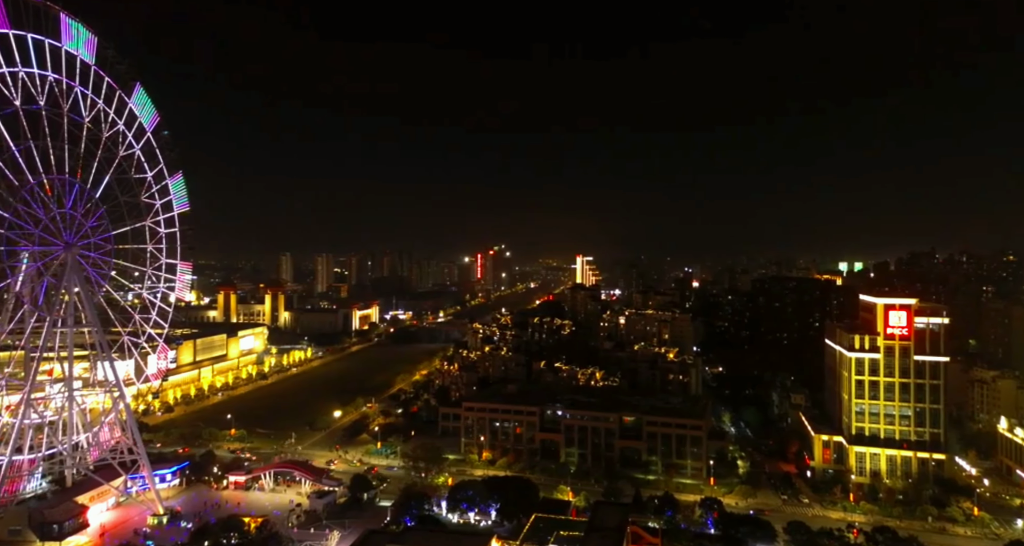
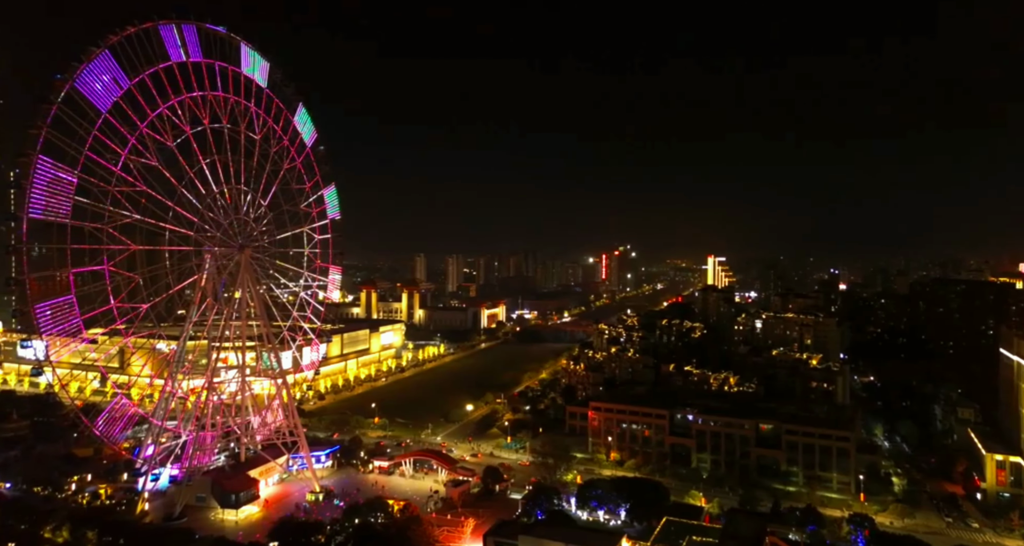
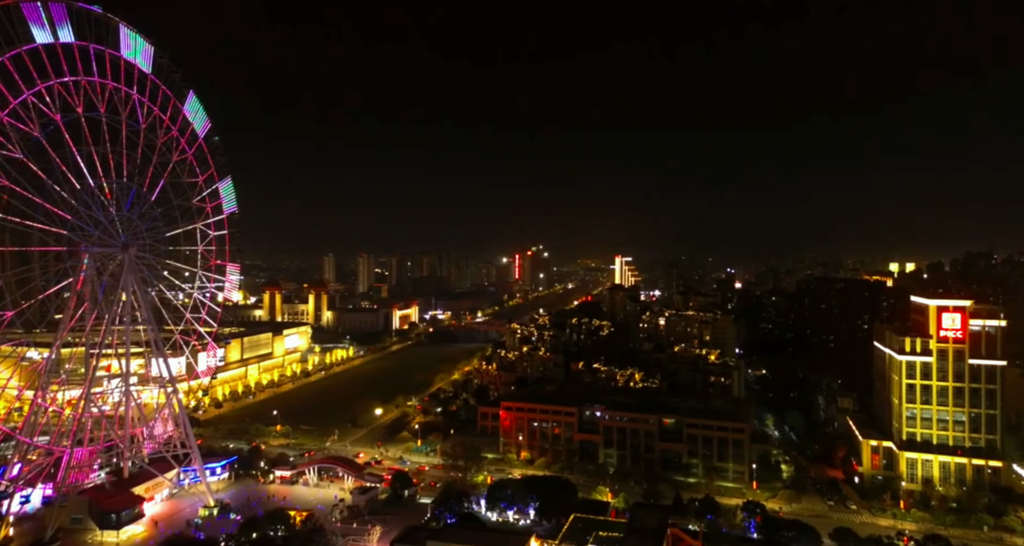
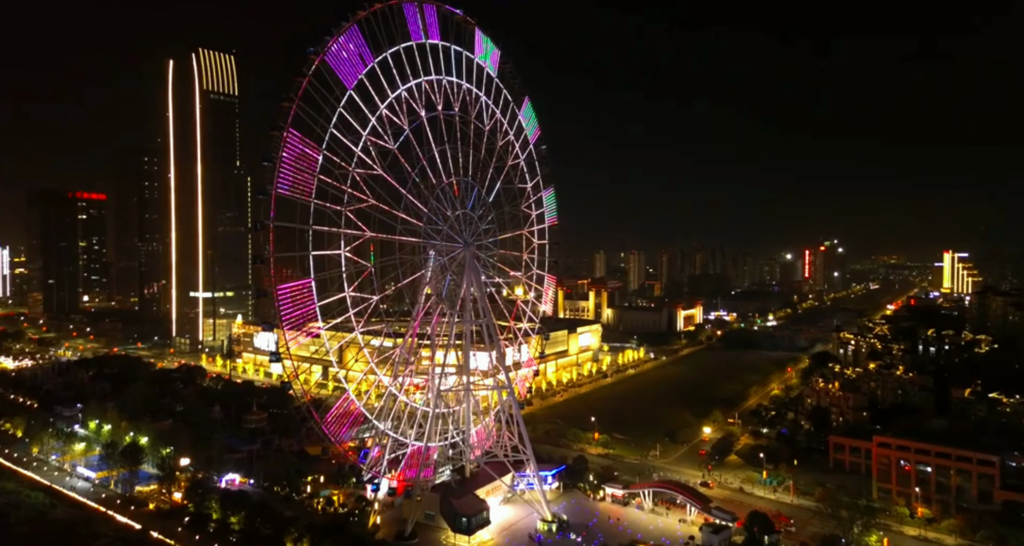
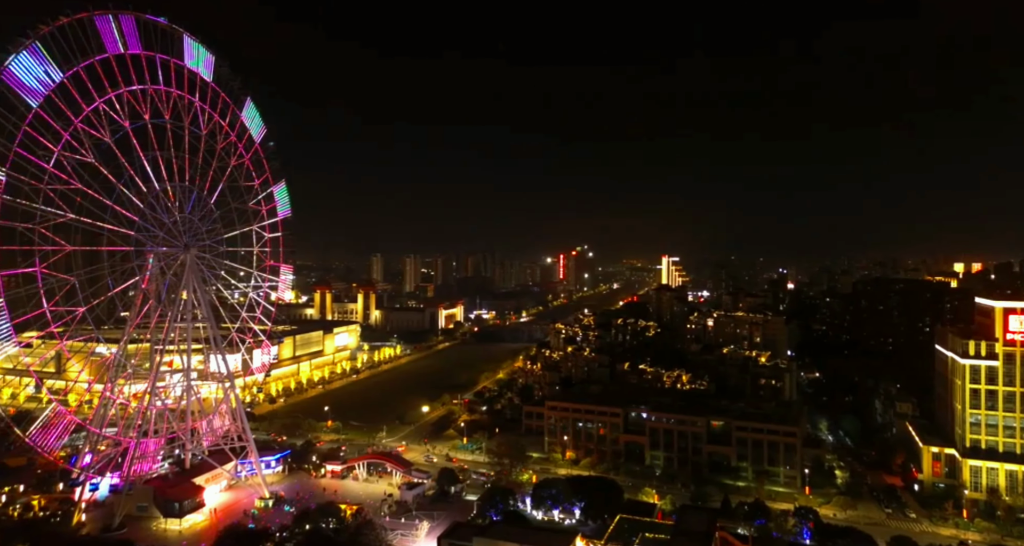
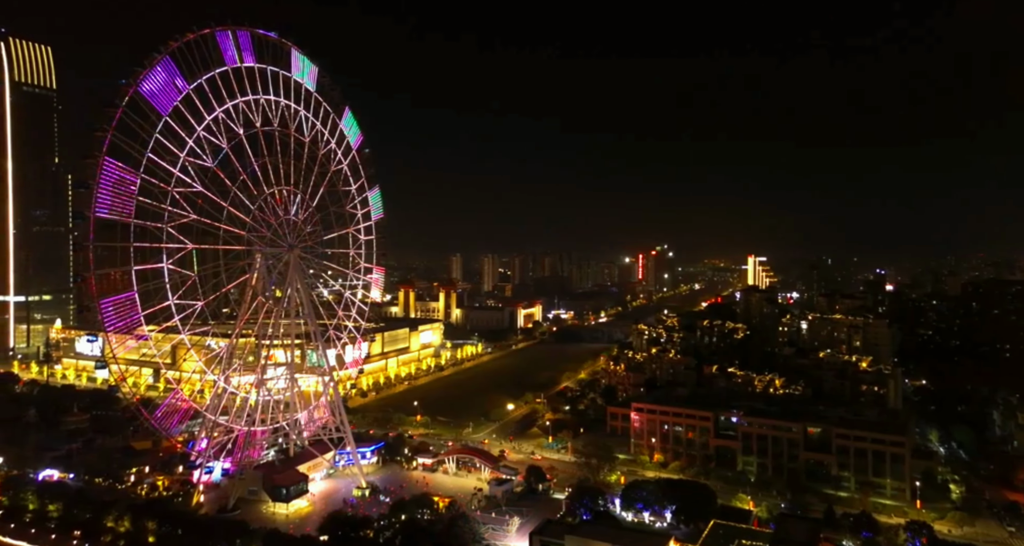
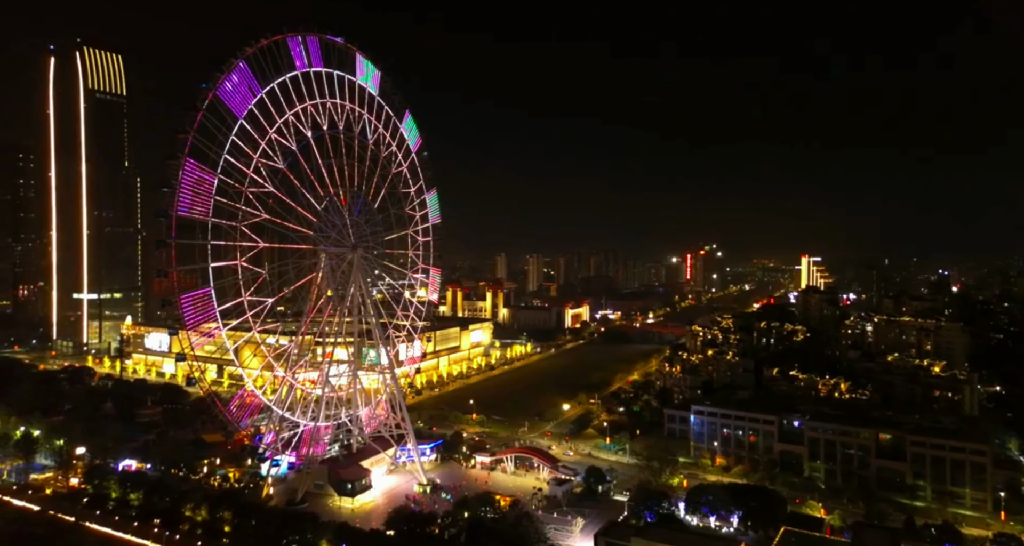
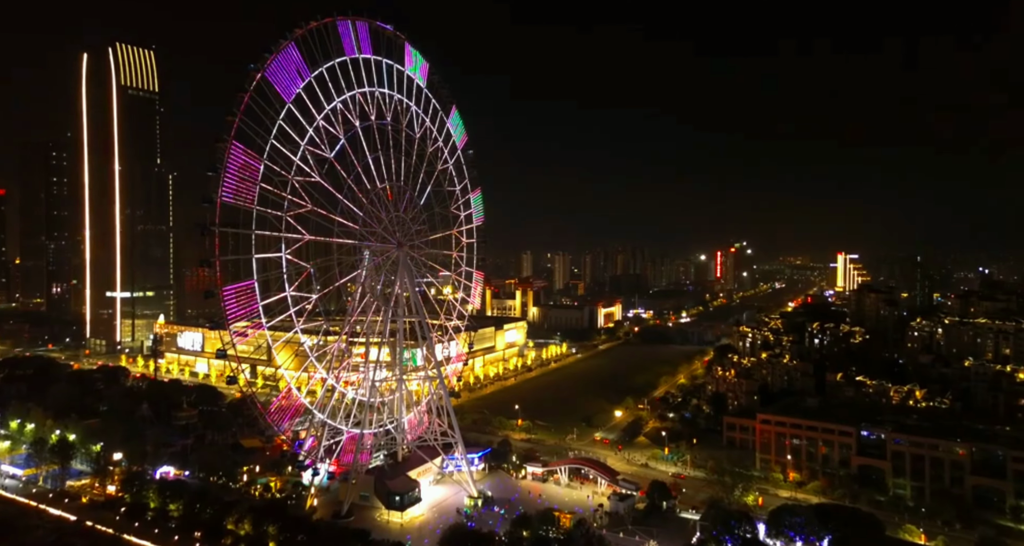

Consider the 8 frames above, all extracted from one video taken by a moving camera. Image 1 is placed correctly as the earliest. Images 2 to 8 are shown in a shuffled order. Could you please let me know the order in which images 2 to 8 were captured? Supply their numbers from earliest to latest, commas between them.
3, 5, 2, 6, 7, 8, 4
